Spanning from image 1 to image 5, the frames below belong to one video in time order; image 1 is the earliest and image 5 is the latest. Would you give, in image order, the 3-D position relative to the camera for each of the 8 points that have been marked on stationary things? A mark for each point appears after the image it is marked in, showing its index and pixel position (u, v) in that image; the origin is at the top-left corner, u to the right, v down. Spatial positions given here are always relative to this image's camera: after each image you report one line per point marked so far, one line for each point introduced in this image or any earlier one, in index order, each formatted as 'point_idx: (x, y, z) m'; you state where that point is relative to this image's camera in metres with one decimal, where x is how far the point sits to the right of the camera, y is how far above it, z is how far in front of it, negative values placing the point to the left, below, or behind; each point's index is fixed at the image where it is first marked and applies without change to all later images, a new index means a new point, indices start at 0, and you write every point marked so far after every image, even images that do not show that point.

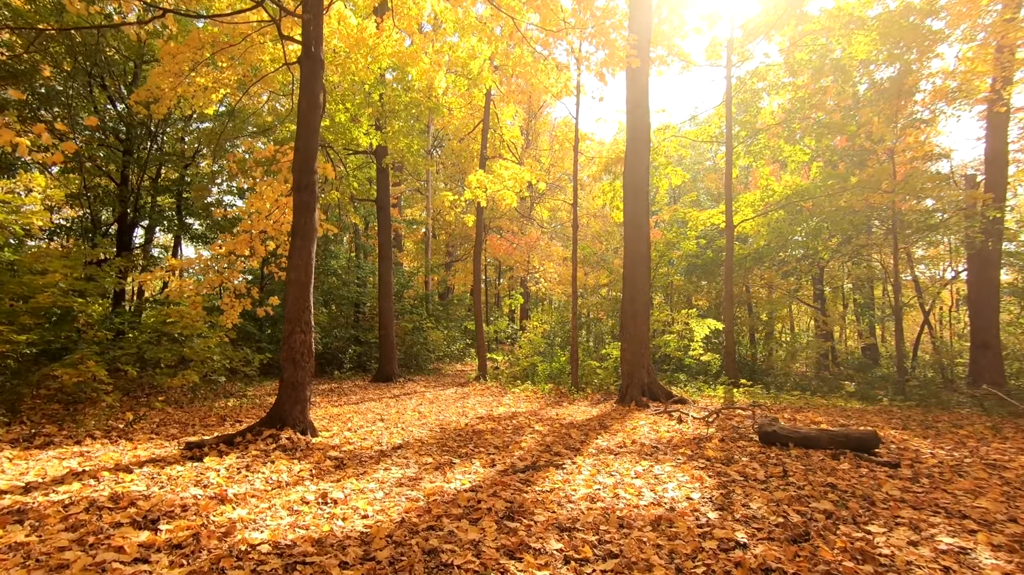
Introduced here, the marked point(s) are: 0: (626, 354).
0: (+1.9, -1.1, +8.8) m
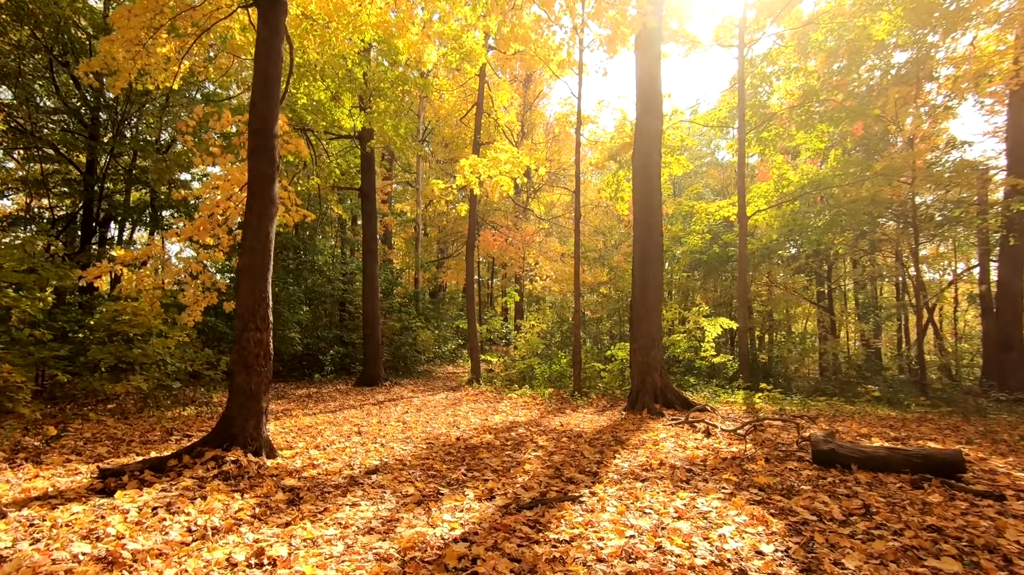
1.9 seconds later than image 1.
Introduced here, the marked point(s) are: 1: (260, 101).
0: (+1.8, -1.0, +7.9) m
1: (-2.1, +1.6, +4.5) m
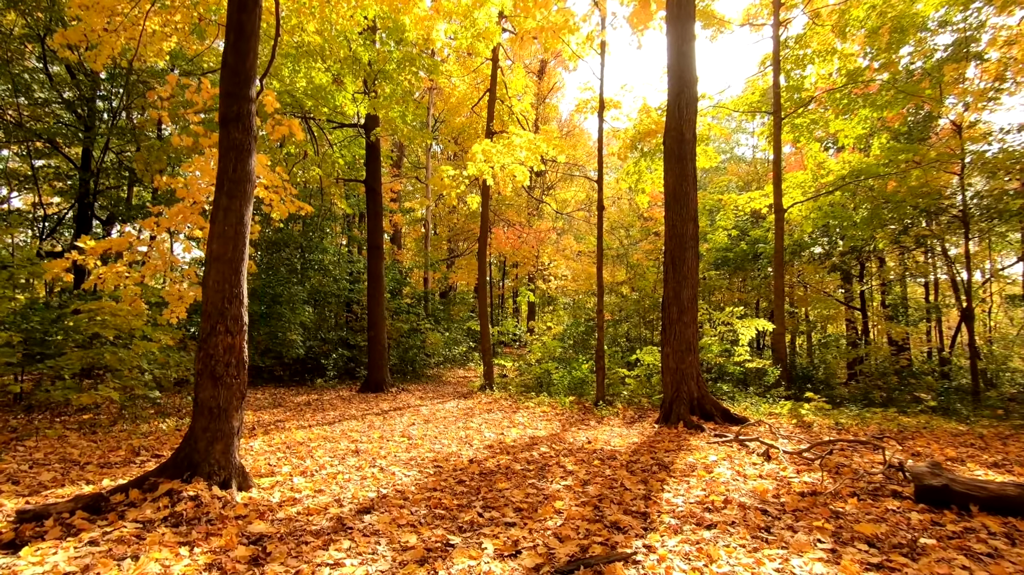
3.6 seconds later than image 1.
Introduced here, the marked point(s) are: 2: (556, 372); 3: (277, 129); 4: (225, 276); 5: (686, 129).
0: (+2.1, -1.0, +7.1) m
1: (-1.9, +1.6, +3.7) m
2: (+0.9, -1.7, +10.8) m
3: (-2.9, +1.9, +6.6) m
4: (-1.9, +0.1, +3.6) m
5: (+2.3, +2.1, +7.2) m
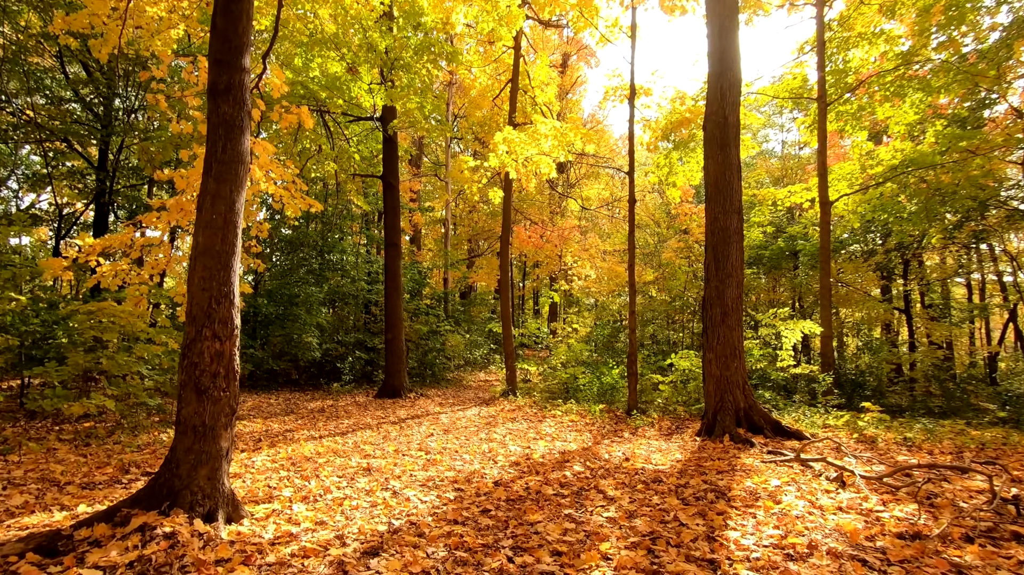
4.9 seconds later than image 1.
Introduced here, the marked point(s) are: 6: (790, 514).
0: (+2.4, -1.0, +6.4) m
1: (-1.7, +1.6, +3.2) m
2: (+1.3, -1.7, +10.2) m
3: (-2.6, +1.9, +6.1) m
4: (-1.7, +0.1, +3.1) m
5: (+2.6, +2.1, +6.5) m
6: (+1.7, -1.4, +3.3) m
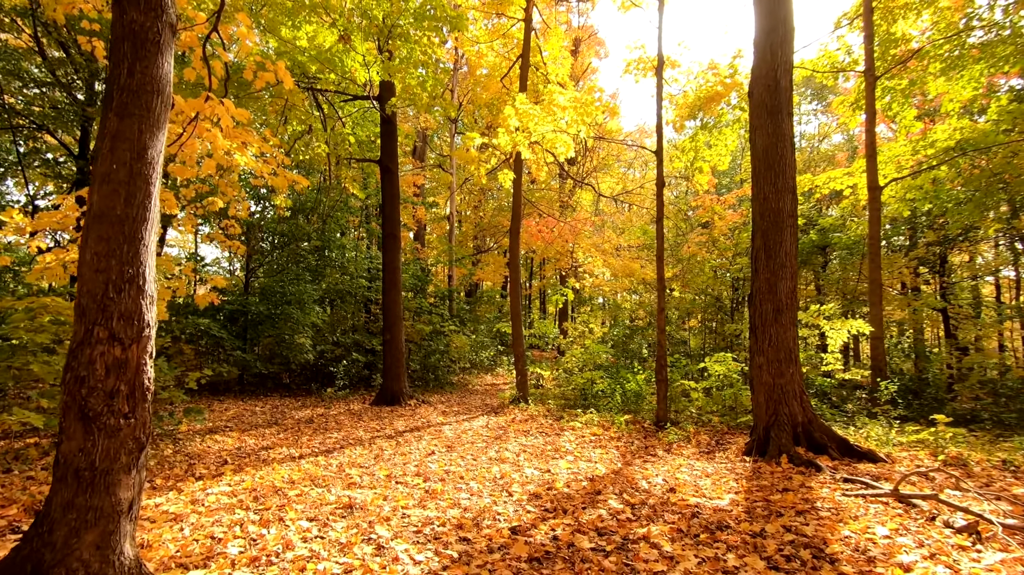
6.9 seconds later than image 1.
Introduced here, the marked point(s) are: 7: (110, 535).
0: (+2.5, -0.9, +5.4) m
1: (-1.6, +1.7, +2.3) m
2: (+1.5, -1.6, +9.2) m
3: (-2.4, +2.0, +5.2) m
4: (-1.6, +0.2, +2.2) m
5: (+2.8, +2.2, +5.6) m
6: (+1.8, -1.3, +2.3) m
7: (-1.5, -1.0, +2.1) m
